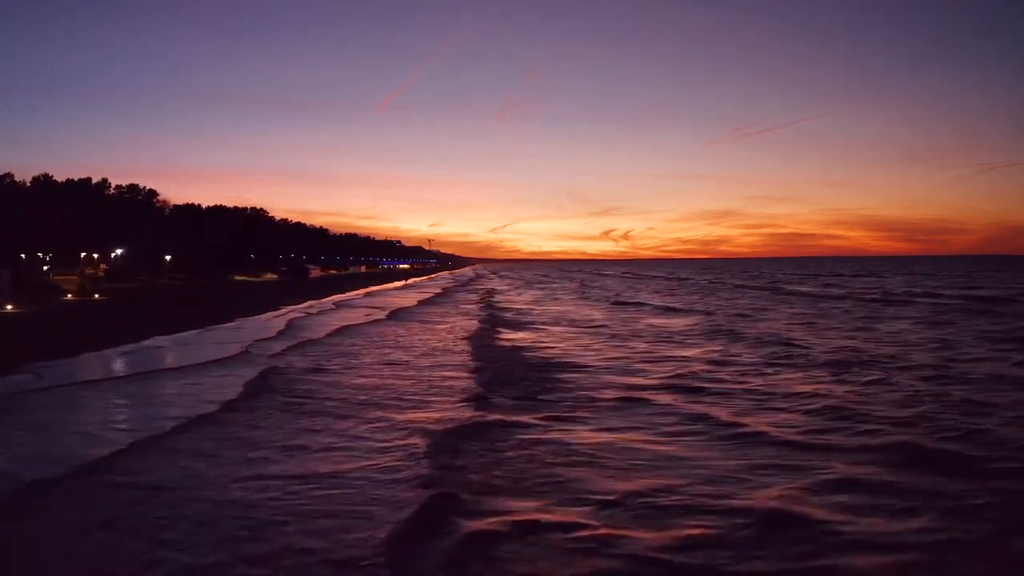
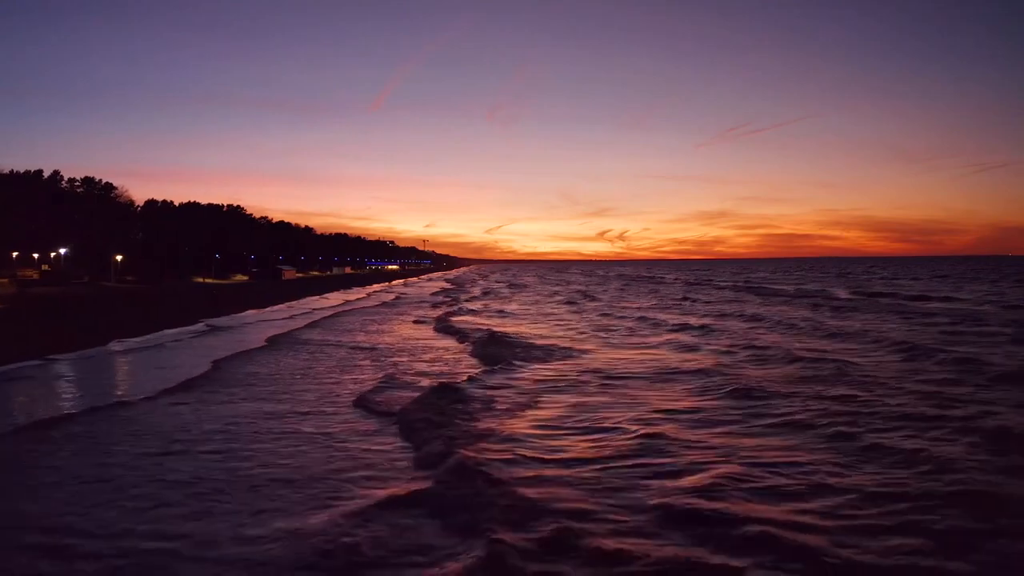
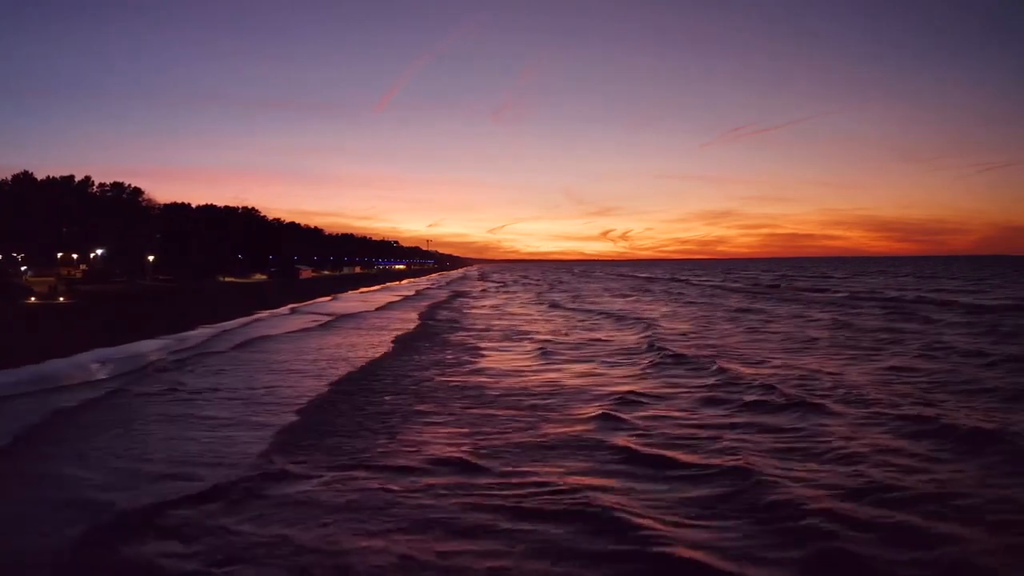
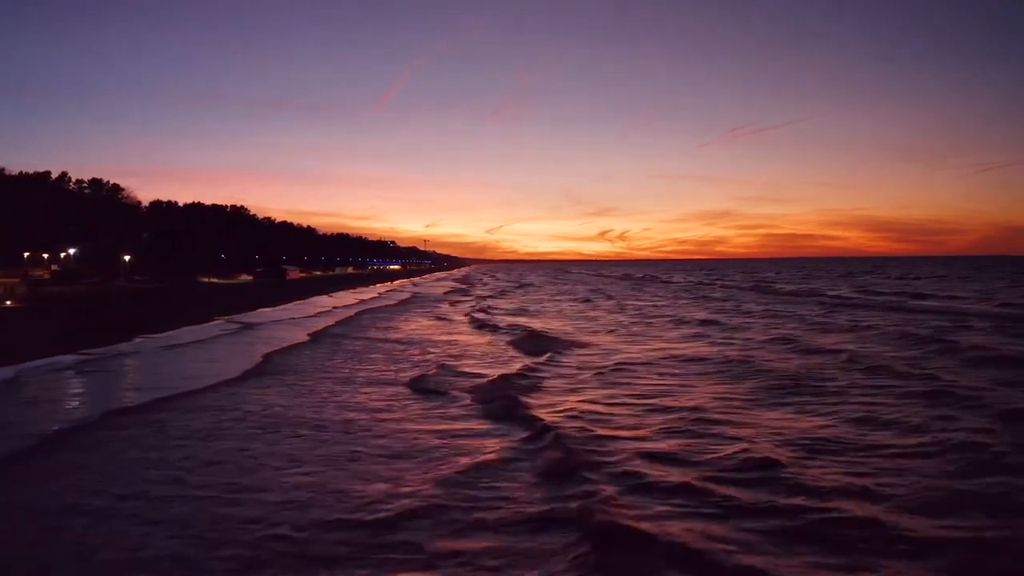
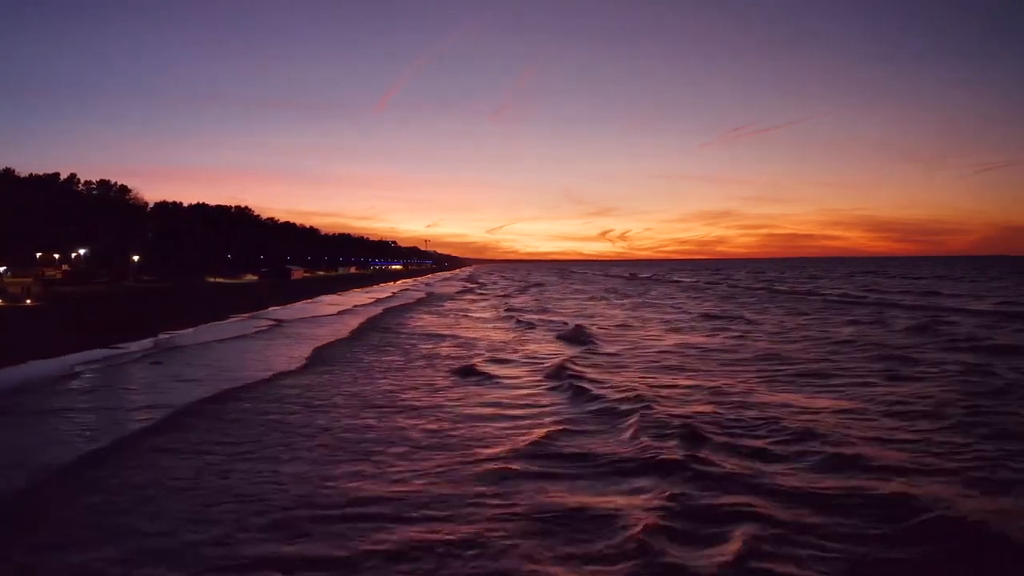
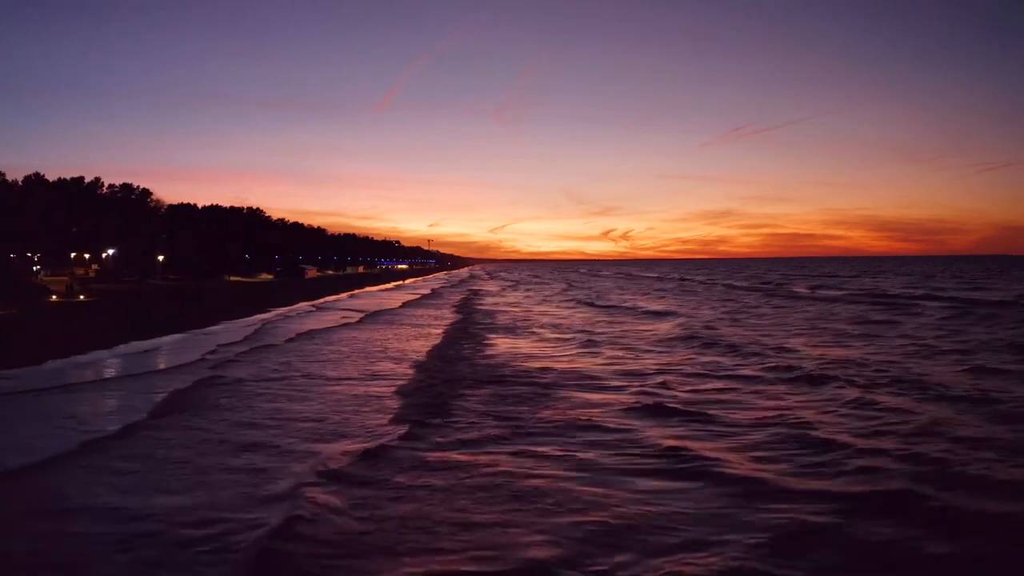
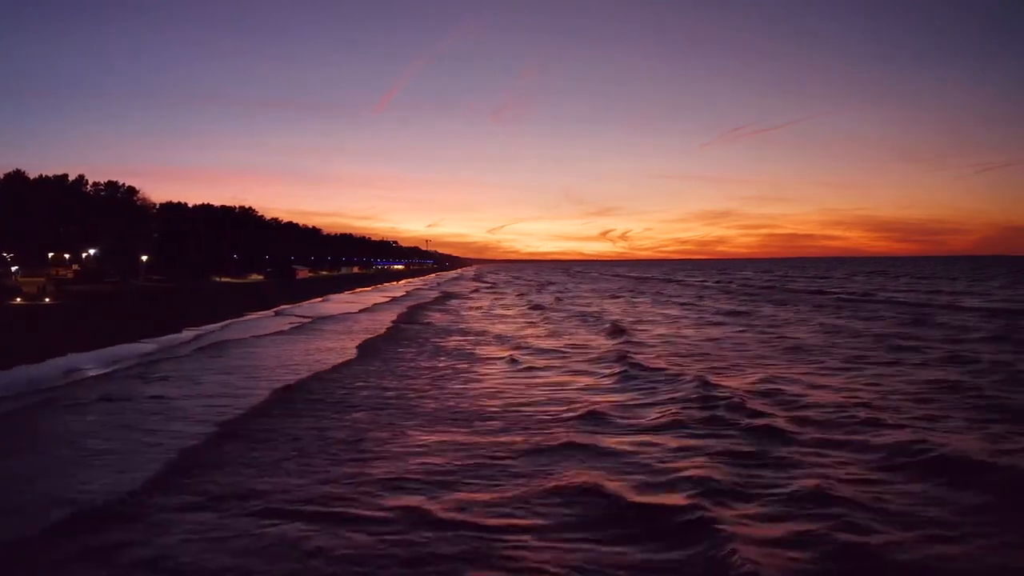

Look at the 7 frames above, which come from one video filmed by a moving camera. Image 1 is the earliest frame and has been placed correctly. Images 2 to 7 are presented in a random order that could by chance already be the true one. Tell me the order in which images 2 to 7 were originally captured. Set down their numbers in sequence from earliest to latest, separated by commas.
6, 3, 7, 5, 4, 2
